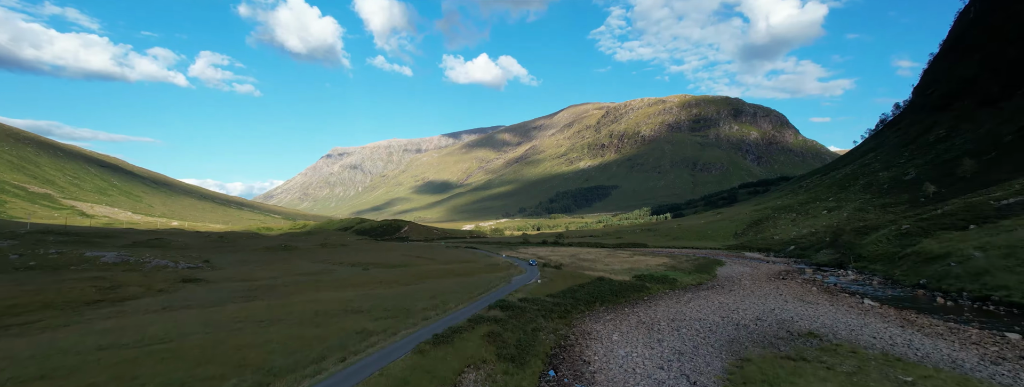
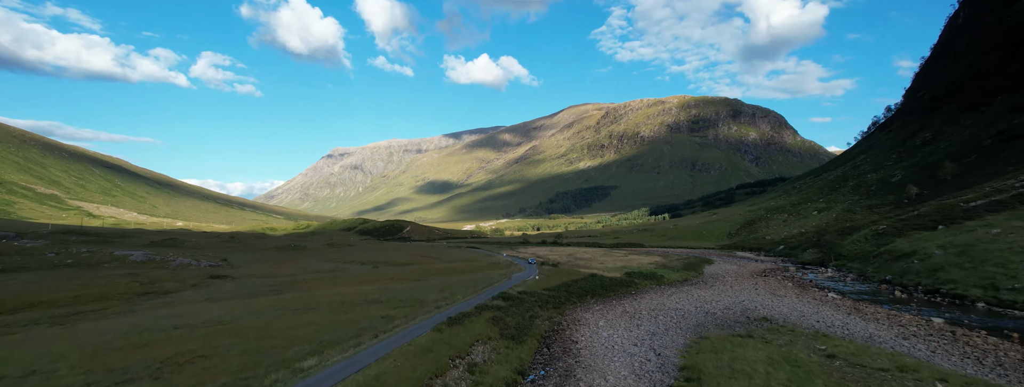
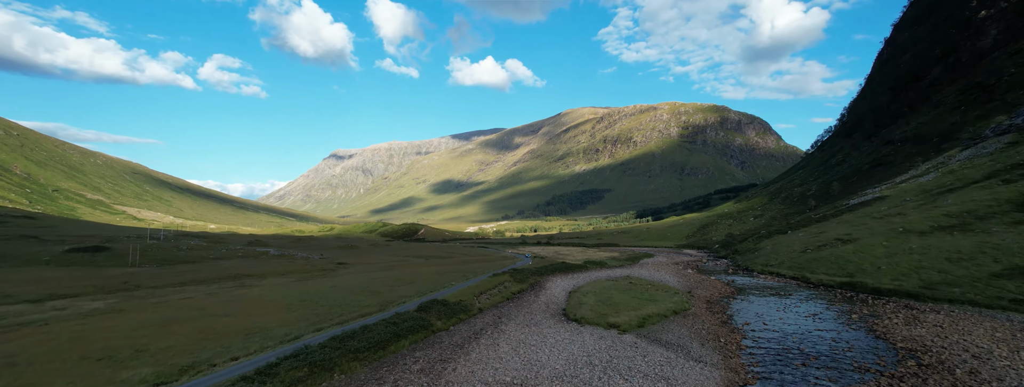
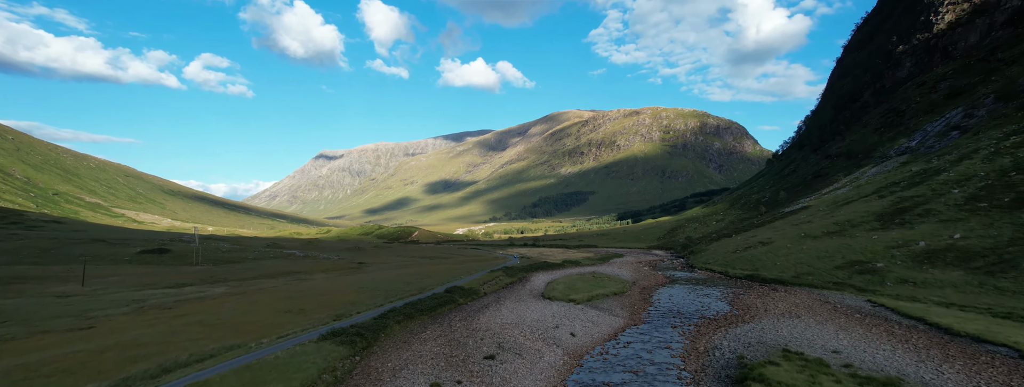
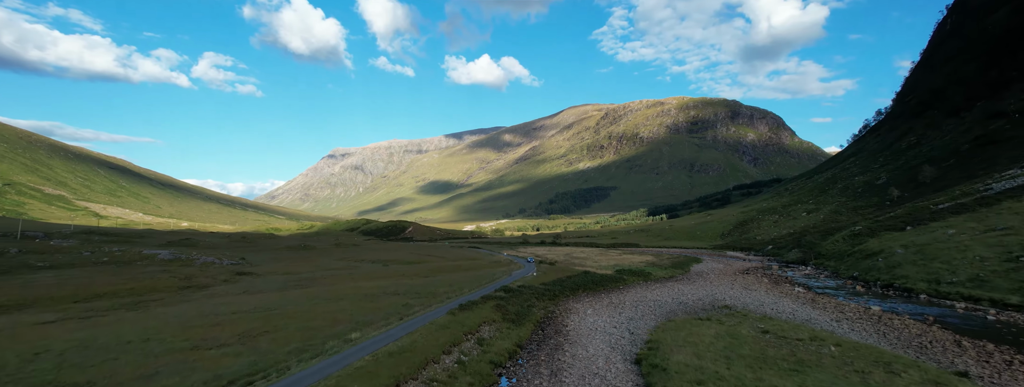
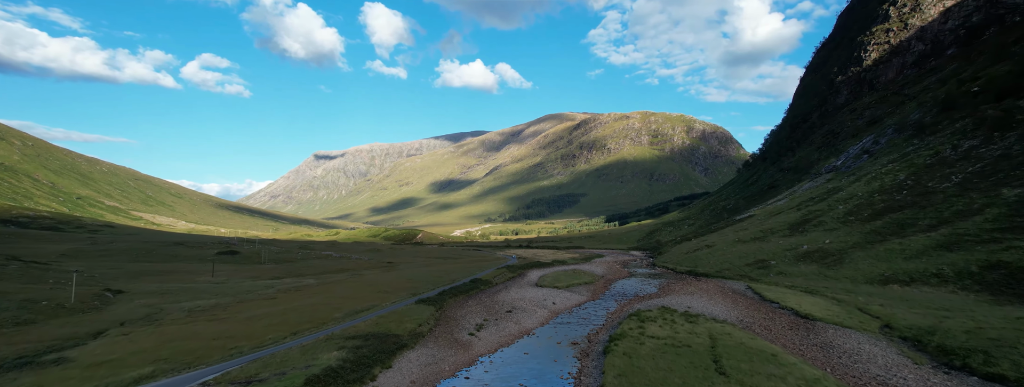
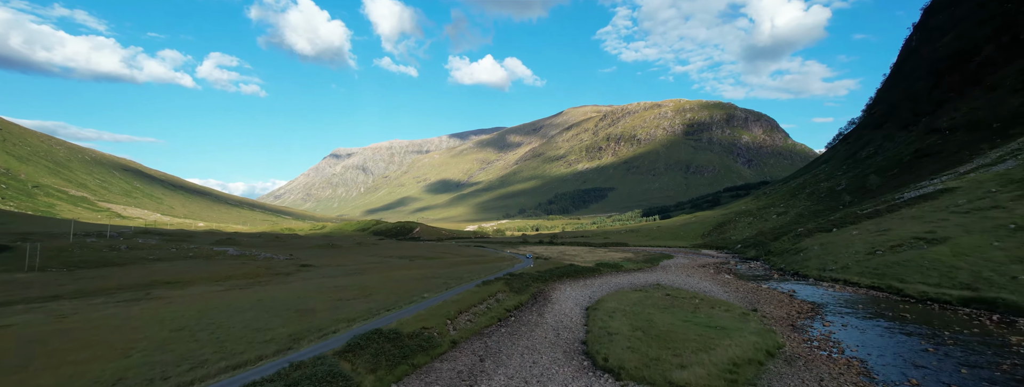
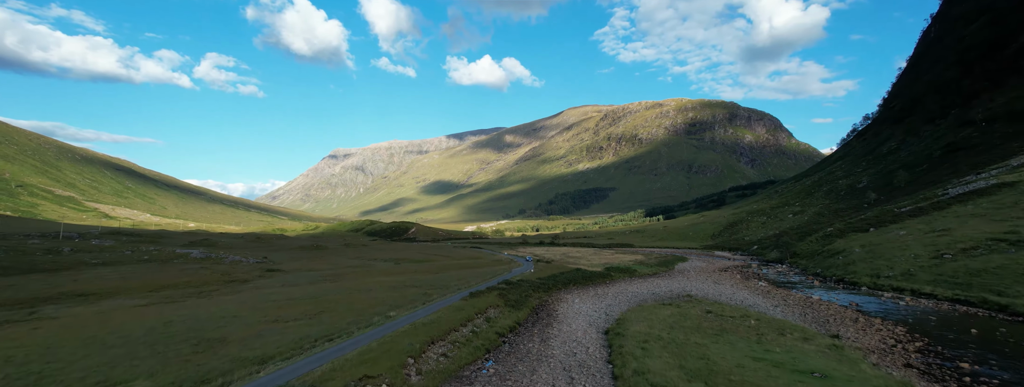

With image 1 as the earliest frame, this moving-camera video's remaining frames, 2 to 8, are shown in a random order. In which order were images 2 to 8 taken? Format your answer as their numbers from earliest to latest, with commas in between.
2, 5, 8, 7, 3, 4, 6
